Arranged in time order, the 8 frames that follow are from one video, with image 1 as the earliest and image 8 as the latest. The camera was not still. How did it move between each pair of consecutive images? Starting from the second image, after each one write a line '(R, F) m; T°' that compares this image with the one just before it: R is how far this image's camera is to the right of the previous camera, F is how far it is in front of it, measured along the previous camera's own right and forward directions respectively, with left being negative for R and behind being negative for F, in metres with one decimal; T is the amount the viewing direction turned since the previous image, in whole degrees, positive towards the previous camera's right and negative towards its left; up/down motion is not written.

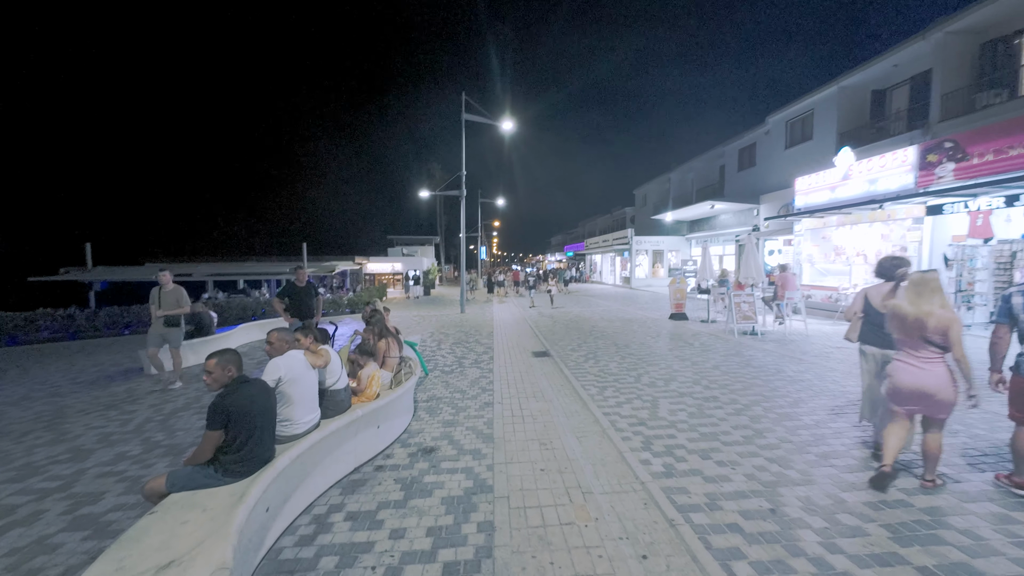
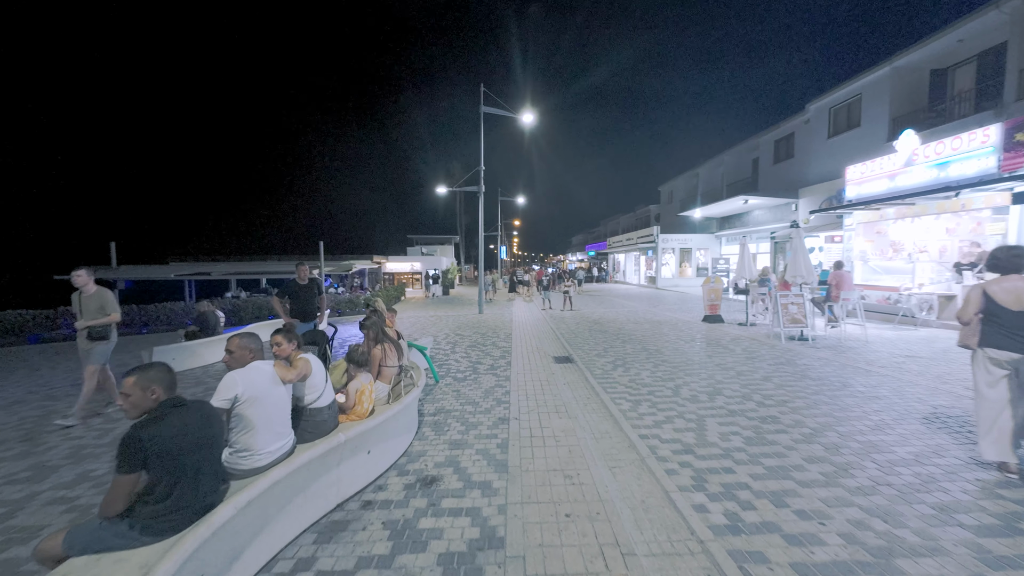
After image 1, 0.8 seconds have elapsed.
(0.0, +0.8) m; -3°
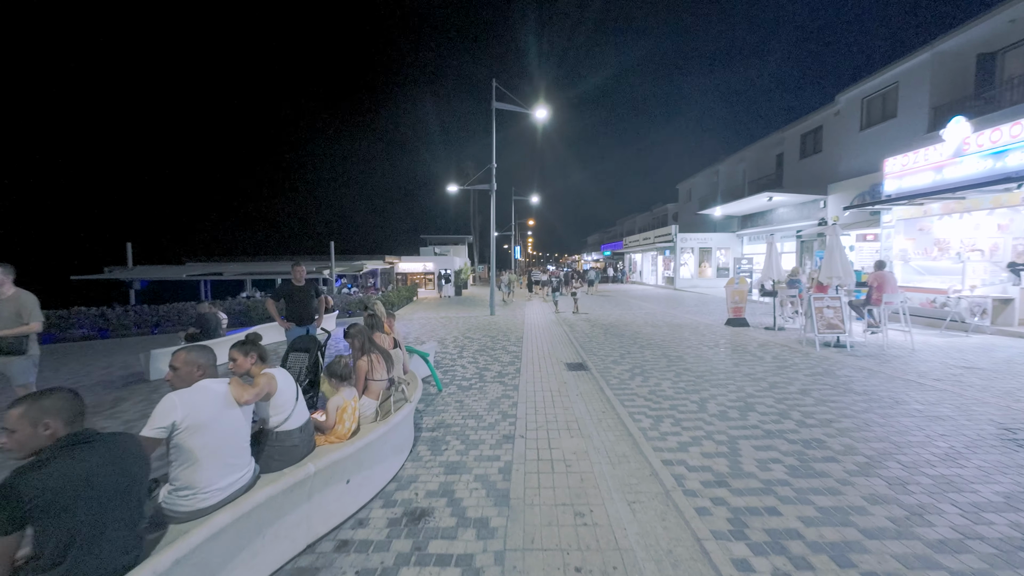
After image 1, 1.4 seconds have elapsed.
(+0.1, +0.5) m; -2°
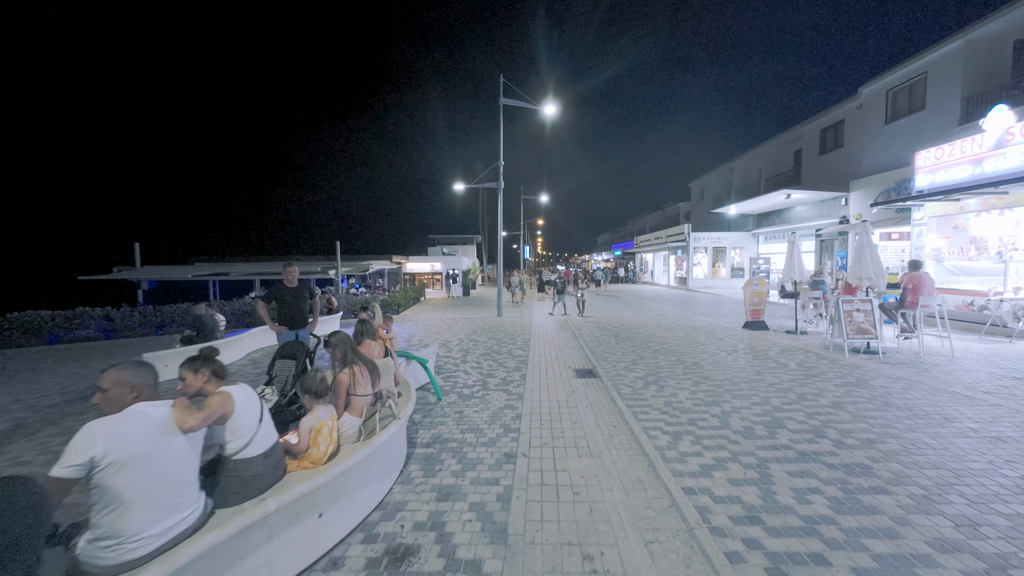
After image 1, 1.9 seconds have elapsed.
(+0.1, +0.5) m; -1°
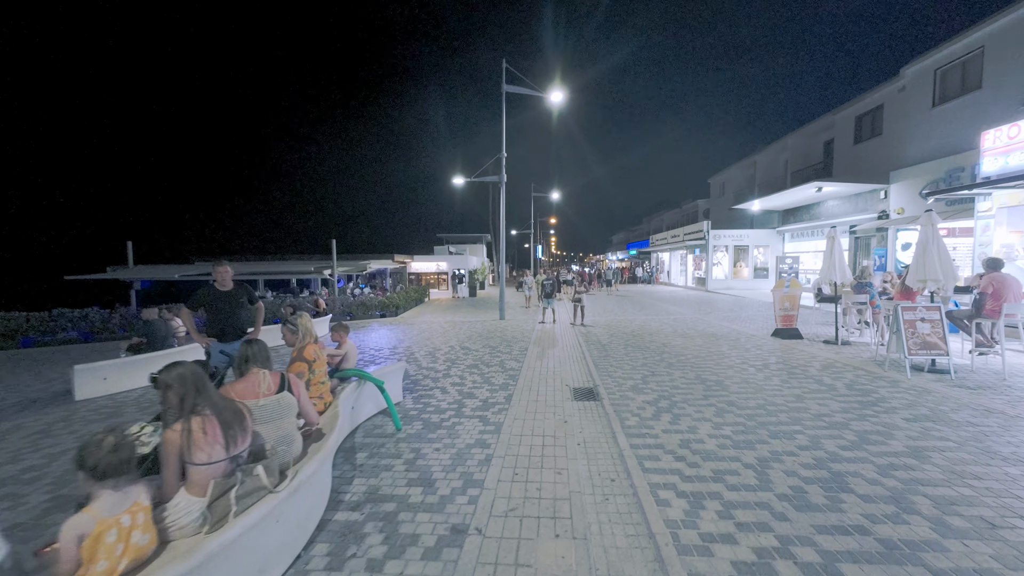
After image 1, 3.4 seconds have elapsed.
(+0.5, +1.3) m; -2°
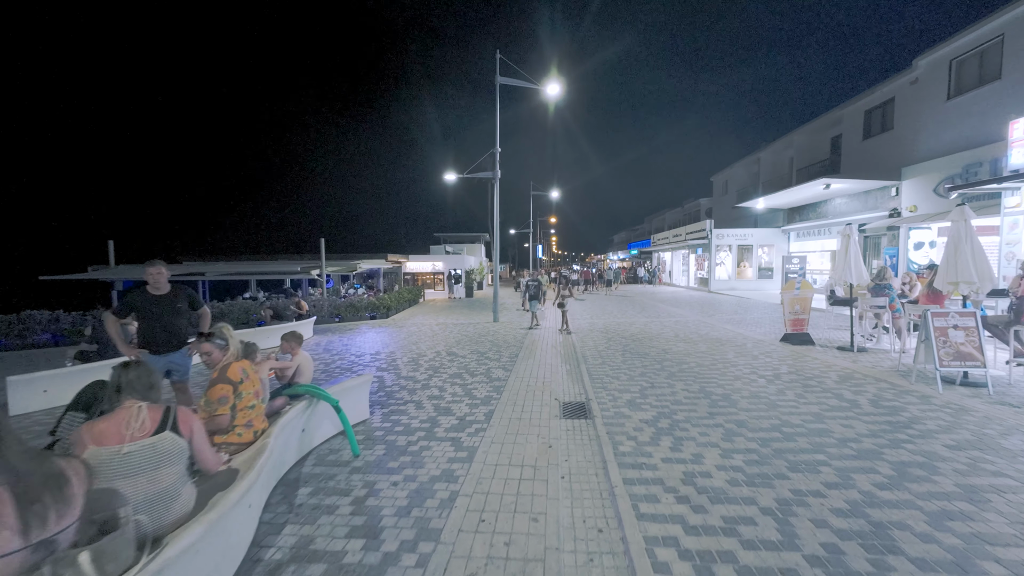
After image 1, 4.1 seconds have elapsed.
(+0.3, +0.7) m; 0°
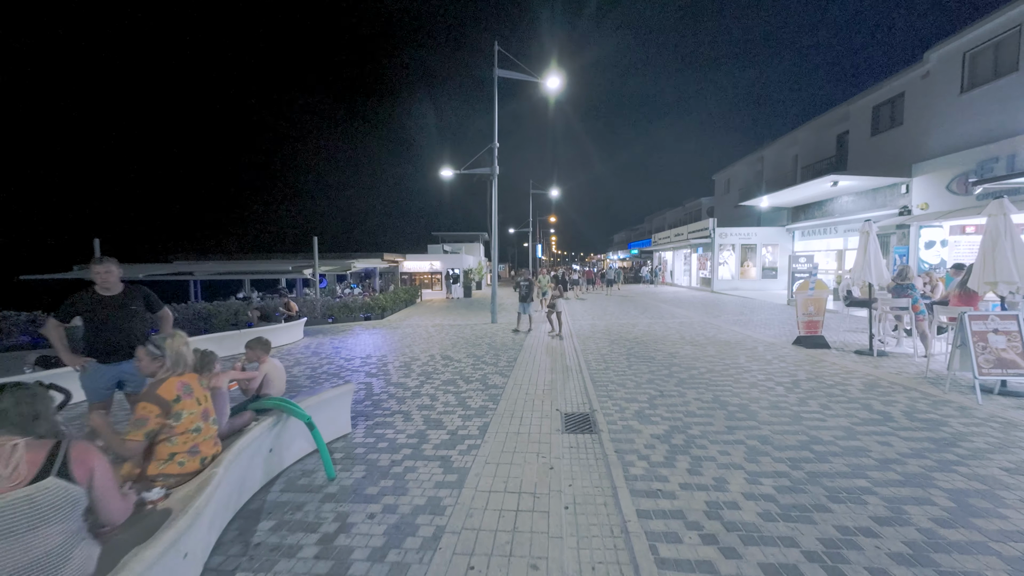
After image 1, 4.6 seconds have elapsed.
(0.0, +0.5) m; 0°
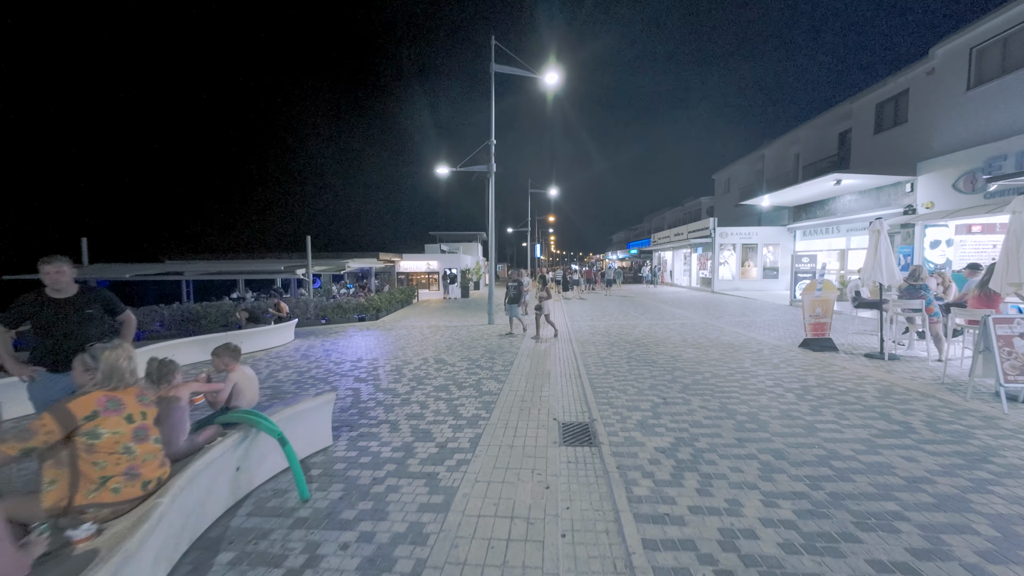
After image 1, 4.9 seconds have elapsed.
(+0.1, +0.4) m; 0°
